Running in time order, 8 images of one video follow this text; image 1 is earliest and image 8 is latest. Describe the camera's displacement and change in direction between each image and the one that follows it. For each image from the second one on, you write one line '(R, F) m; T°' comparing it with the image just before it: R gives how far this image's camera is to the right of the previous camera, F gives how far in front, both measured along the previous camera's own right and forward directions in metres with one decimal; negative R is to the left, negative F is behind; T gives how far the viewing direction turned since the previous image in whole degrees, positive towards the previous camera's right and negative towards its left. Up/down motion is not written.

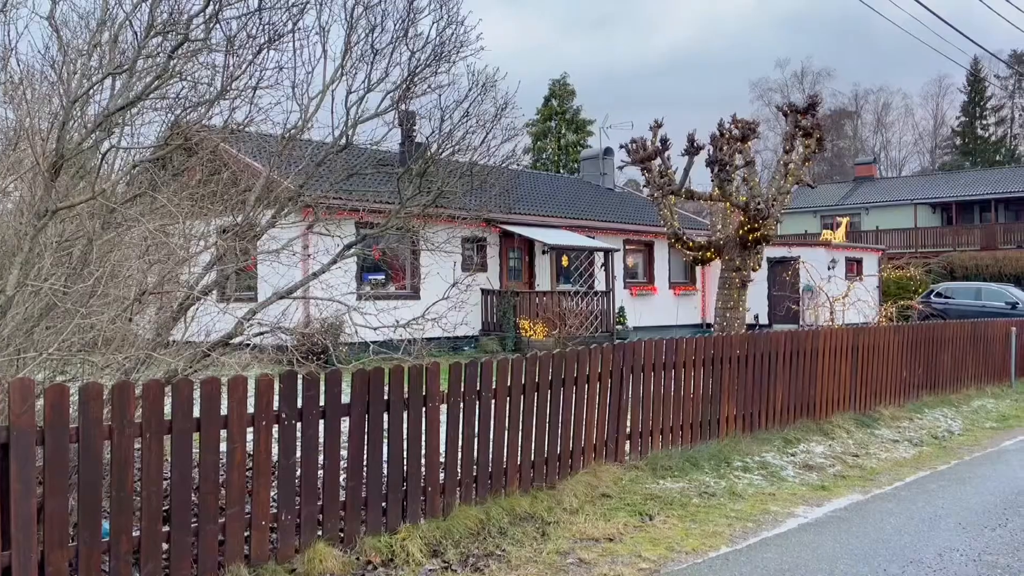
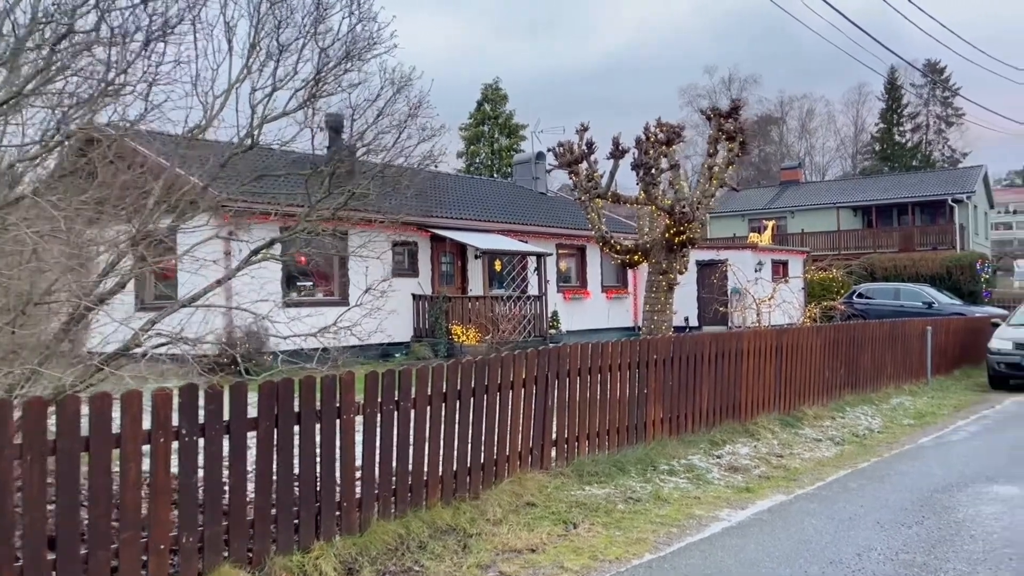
(+0.1, +0.2) m; +4°
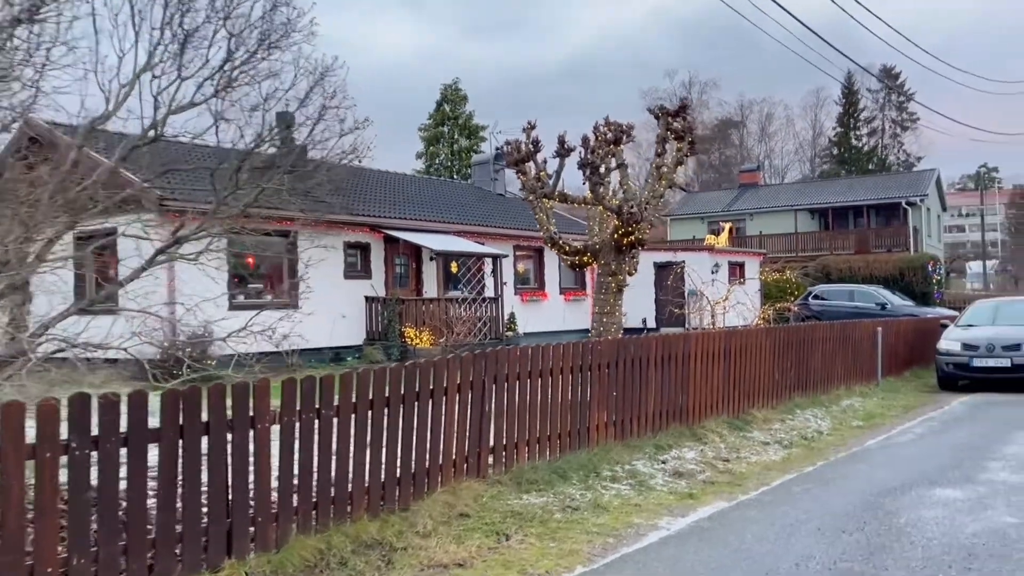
(+0.3, +0.2) m; +2°
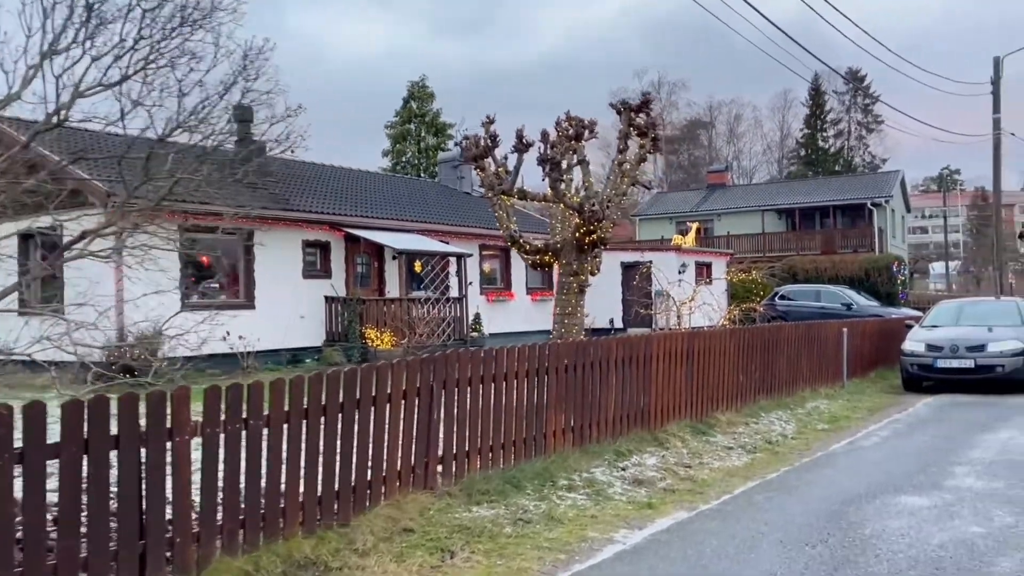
(+0.2, +0.4) m; +2°
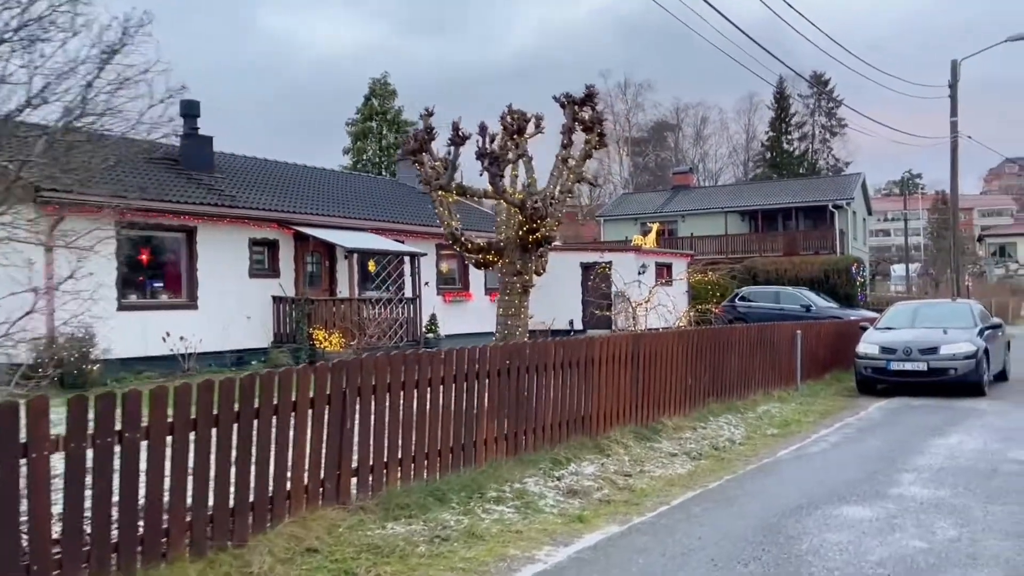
(+0.4, +0.4) m; +2°
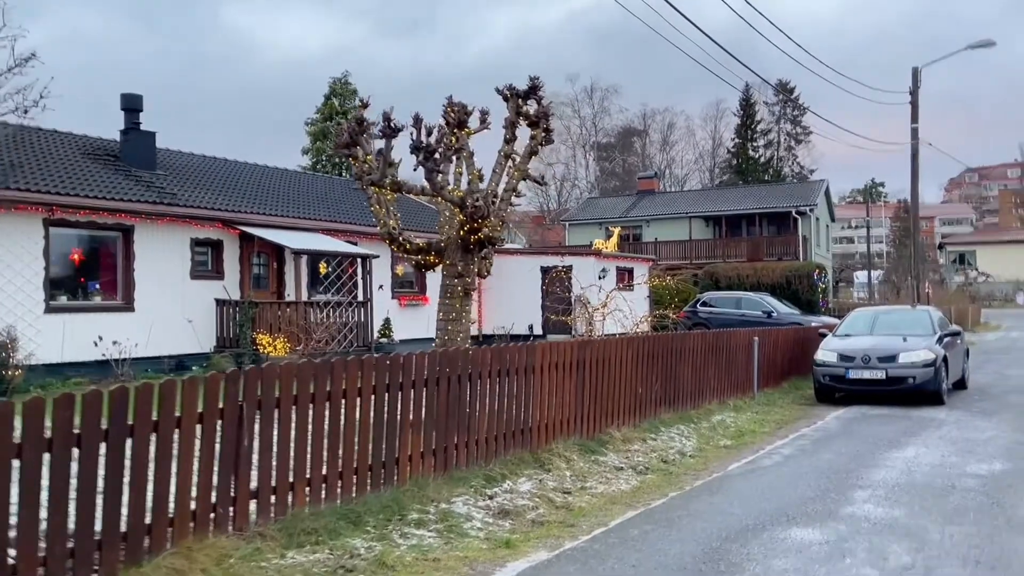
(+0.3, +0.5) m; +2°
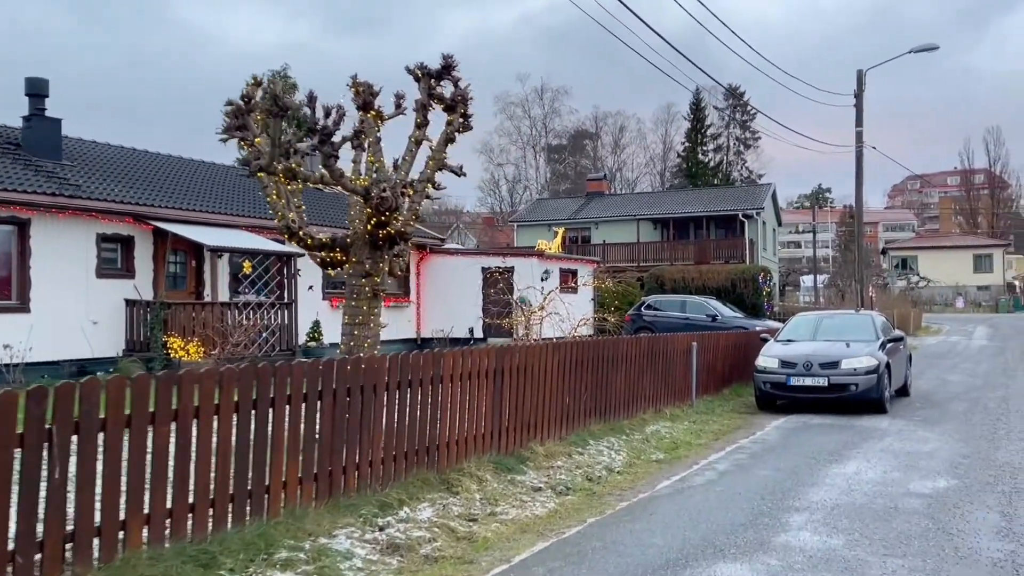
(+0.4, +0.8) m; +3°
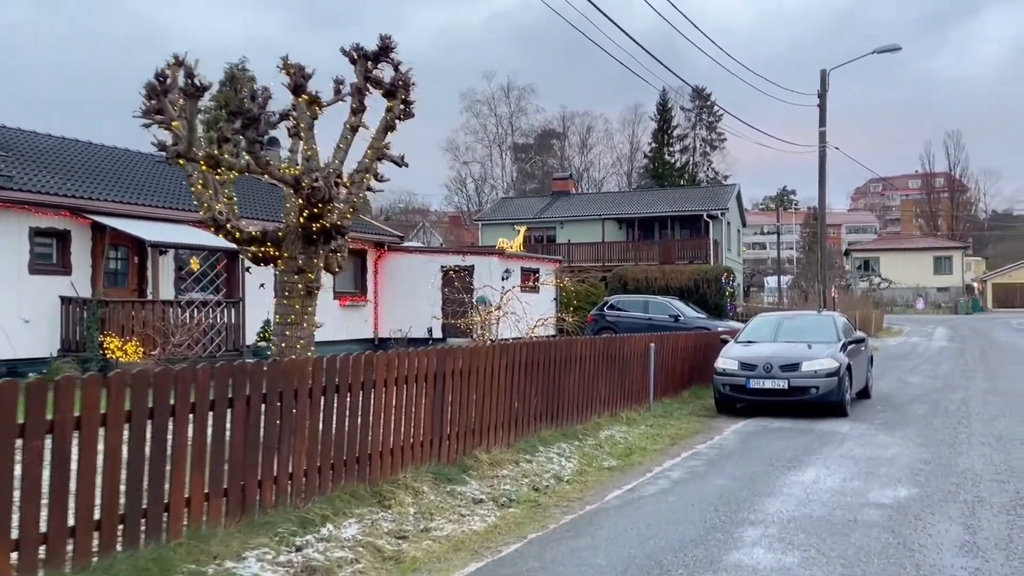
(+0.3, +0.5) m; +2°
